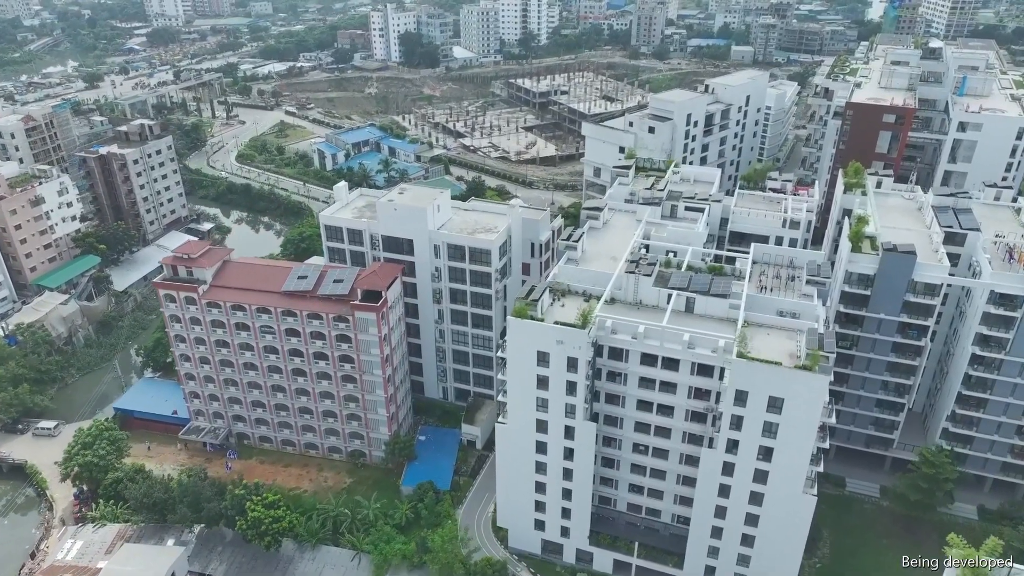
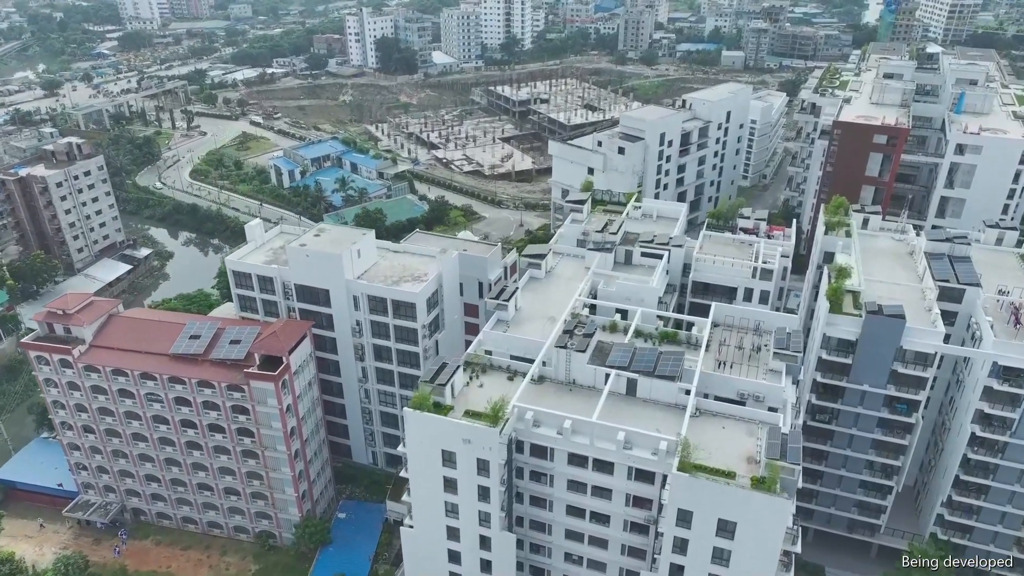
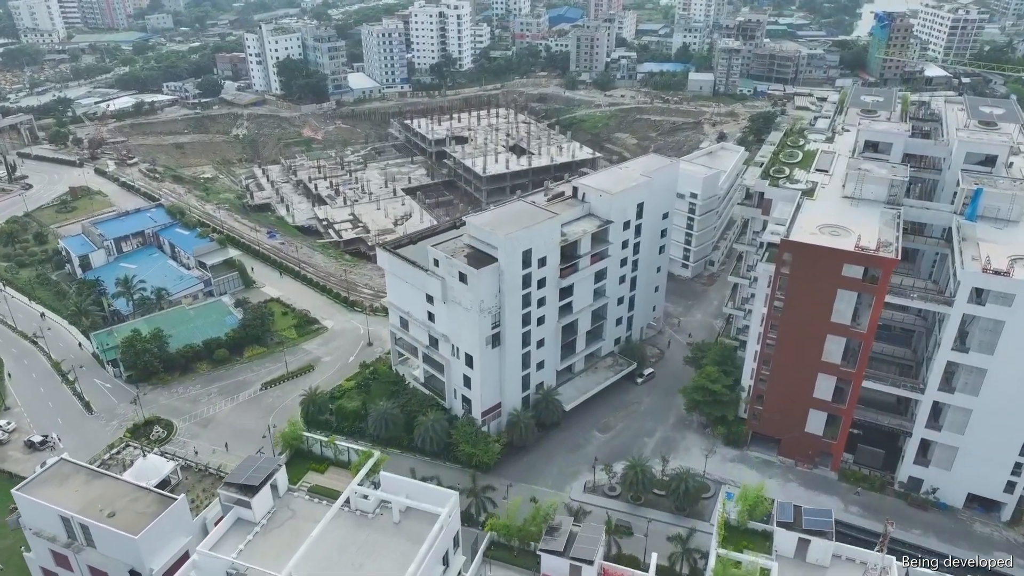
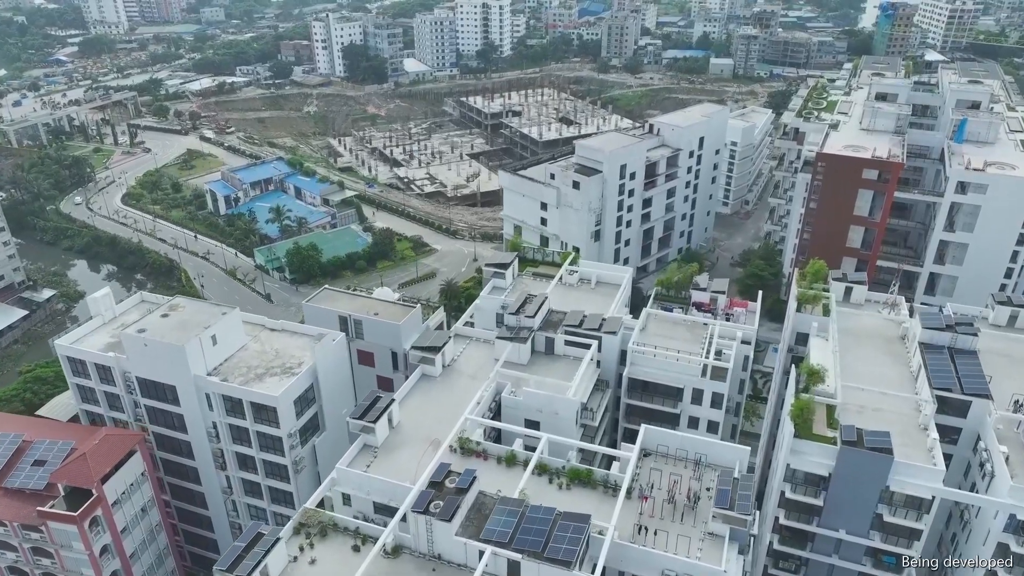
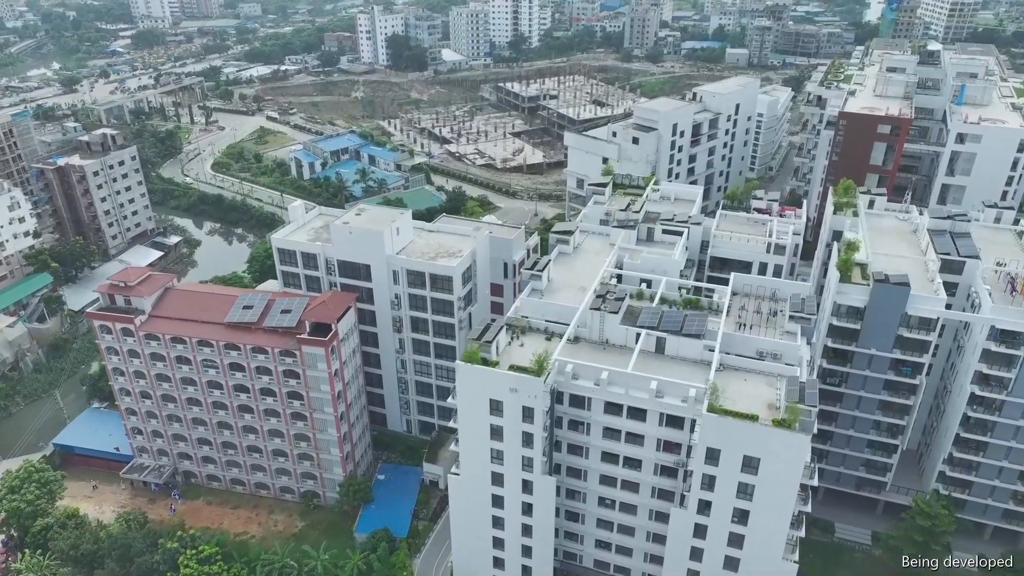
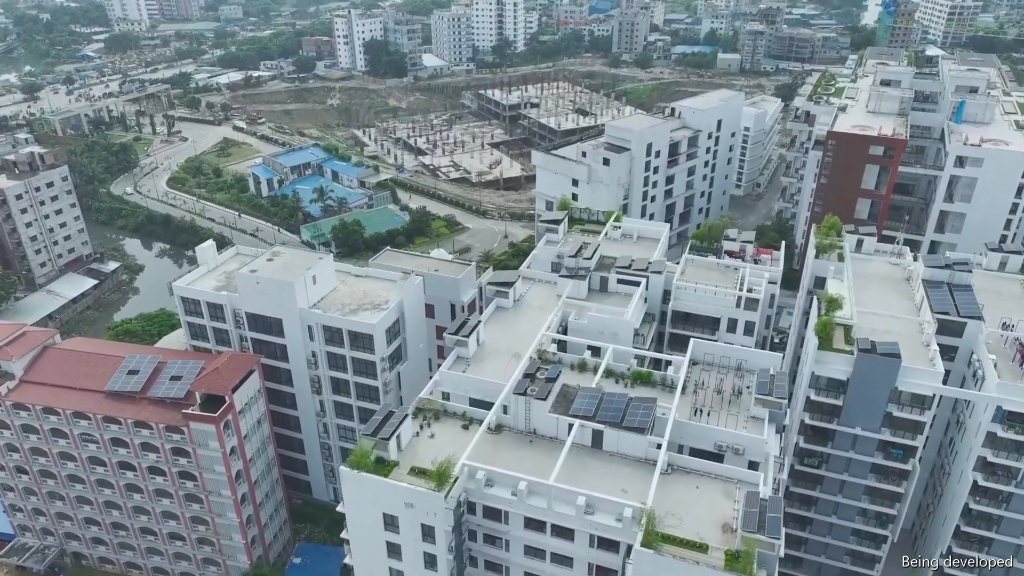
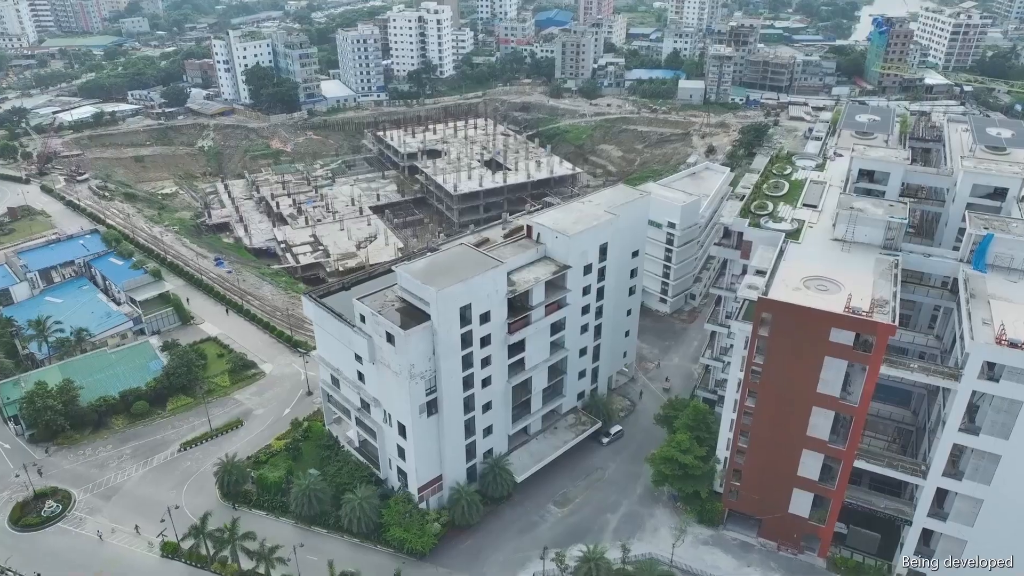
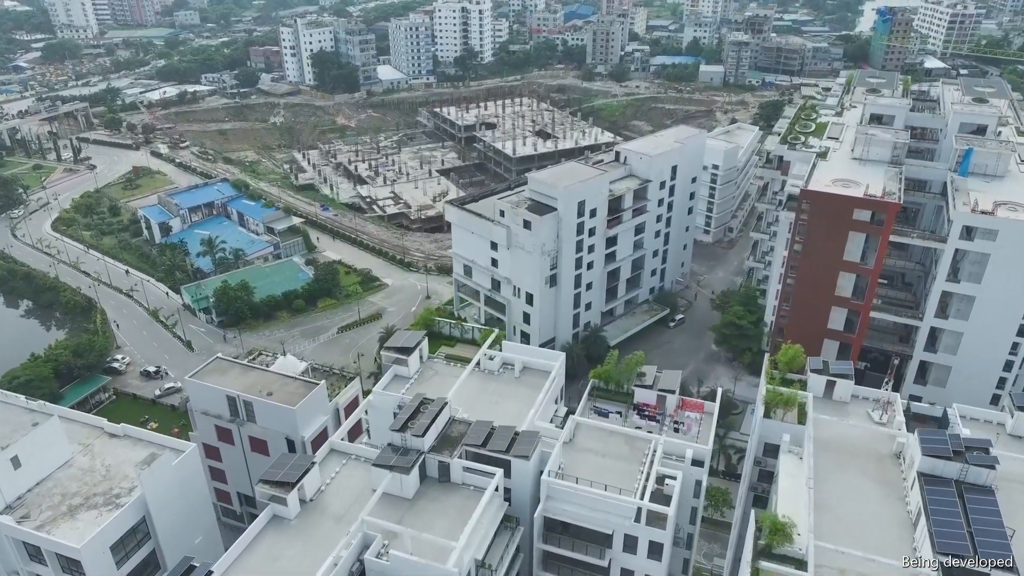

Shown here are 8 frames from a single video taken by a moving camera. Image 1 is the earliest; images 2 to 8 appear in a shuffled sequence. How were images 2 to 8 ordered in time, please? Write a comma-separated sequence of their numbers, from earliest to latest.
5, 2, 6, 4, 8, 3, 7
